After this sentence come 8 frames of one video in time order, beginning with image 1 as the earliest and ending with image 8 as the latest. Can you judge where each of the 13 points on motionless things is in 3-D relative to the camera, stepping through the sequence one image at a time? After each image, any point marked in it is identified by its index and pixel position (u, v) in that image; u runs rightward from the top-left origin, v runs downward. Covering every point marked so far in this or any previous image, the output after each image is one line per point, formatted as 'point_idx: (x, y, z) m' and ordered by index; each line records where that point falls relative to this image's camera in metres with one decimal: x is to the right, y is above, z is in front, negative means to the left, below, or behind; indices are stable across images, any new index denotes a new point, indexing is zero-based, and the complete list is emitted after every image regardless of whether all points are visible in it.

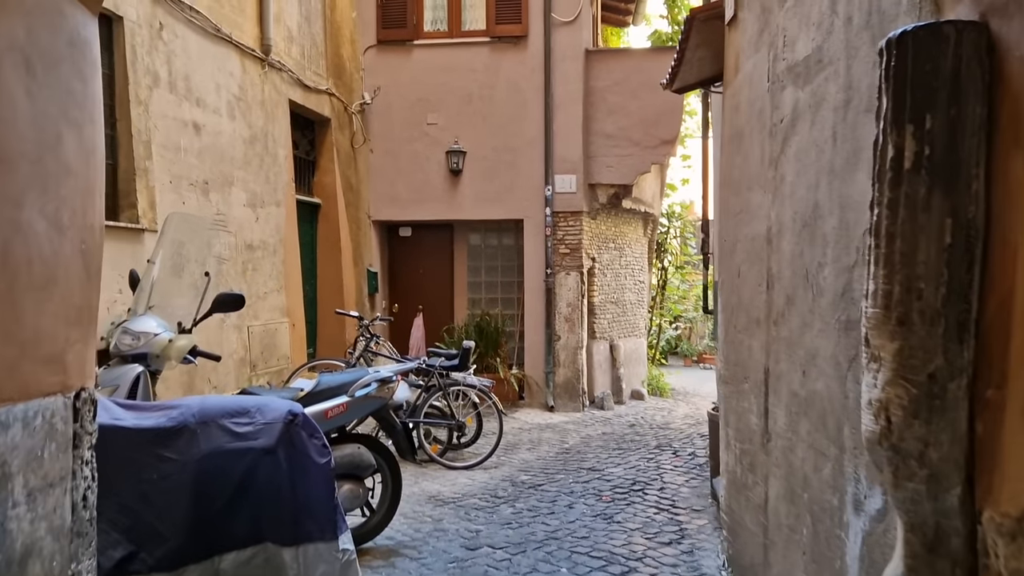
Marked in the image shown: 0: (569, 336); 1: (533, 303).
0: (+0.7, -0.6, +10.3) m
1: (+0.2, -0.2, +10.4) m
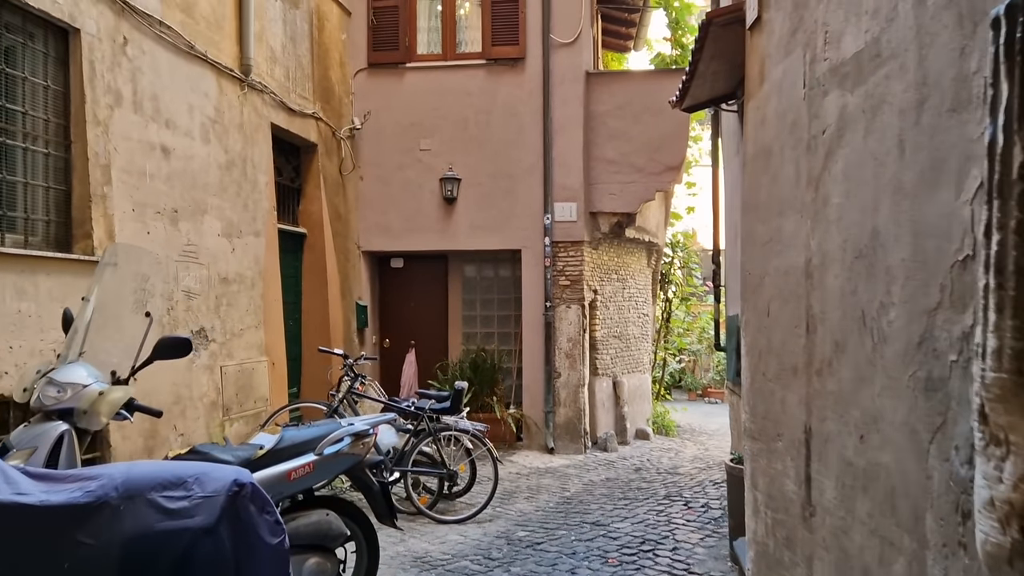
0: (+0.7, -1.0, +9.7) m
1: (+0.2, -0.6, +9.8) m
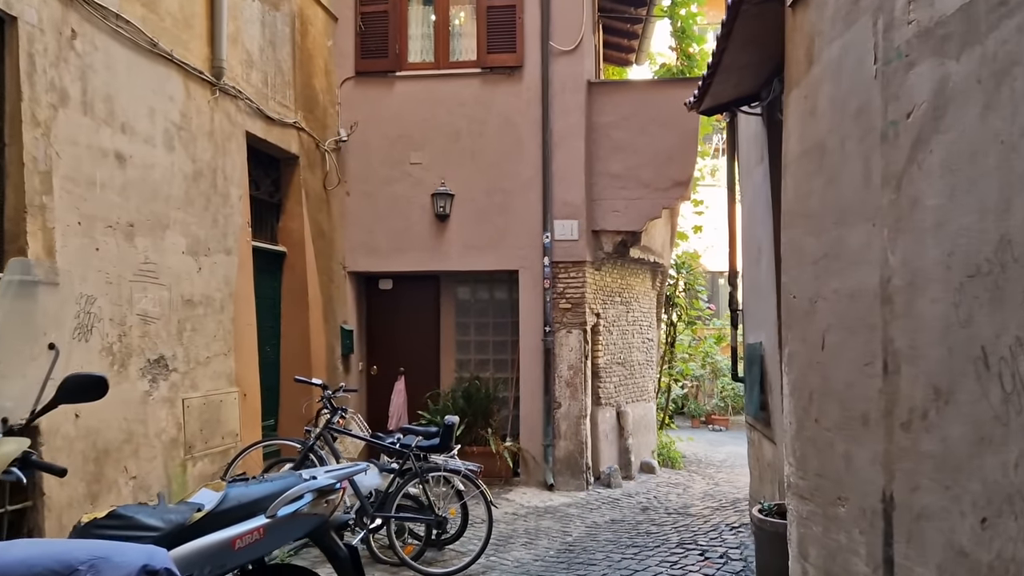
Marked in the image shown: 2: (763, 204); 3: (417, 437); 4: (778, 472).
0: (+0.6, -1.2, +9.0) m
1: (+0.2, -0.8, +9.2) m
2: (+1.6, +0.5, +5.3) m
3: (-0.7, -1.1, +6.3) m
4: (+1.6, -1.1, +5.3) m
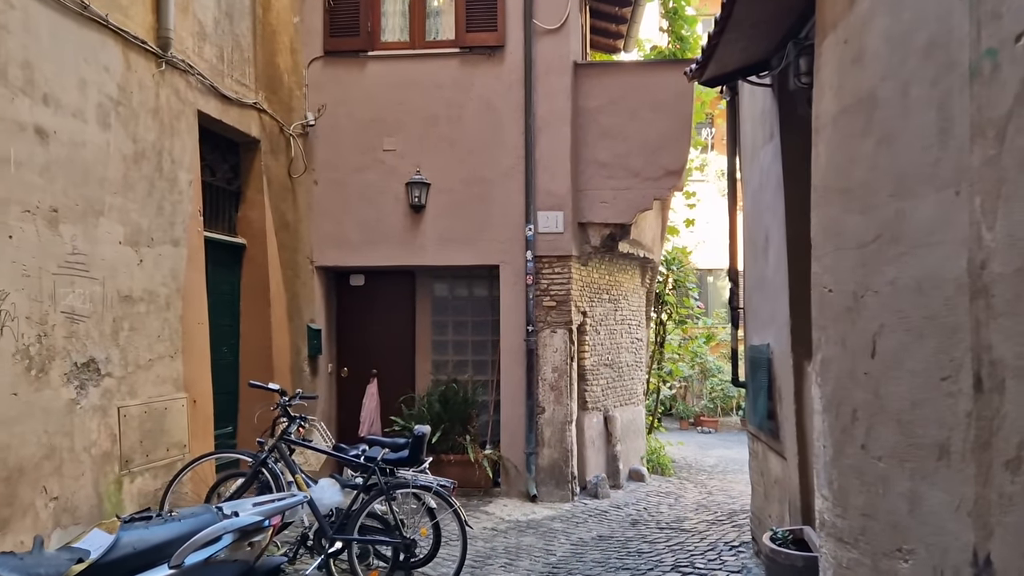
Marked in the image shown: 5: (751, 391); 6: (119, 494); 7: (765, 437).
0: (+0.4, -1.2, +8.4) m
1: (0.0, -0.8, +8.5) m
2: (+1.4, +0.6, +4.7) m
3: (-0.9, -1.1, +5.6) m
4: (+1.5, -1.1, +4.7) m
5: (+1.6, -0.7, +5.7) m
6: (-2.4, -1.3, +5.3) m
7: (+1.6, -0.9, +5.3) m
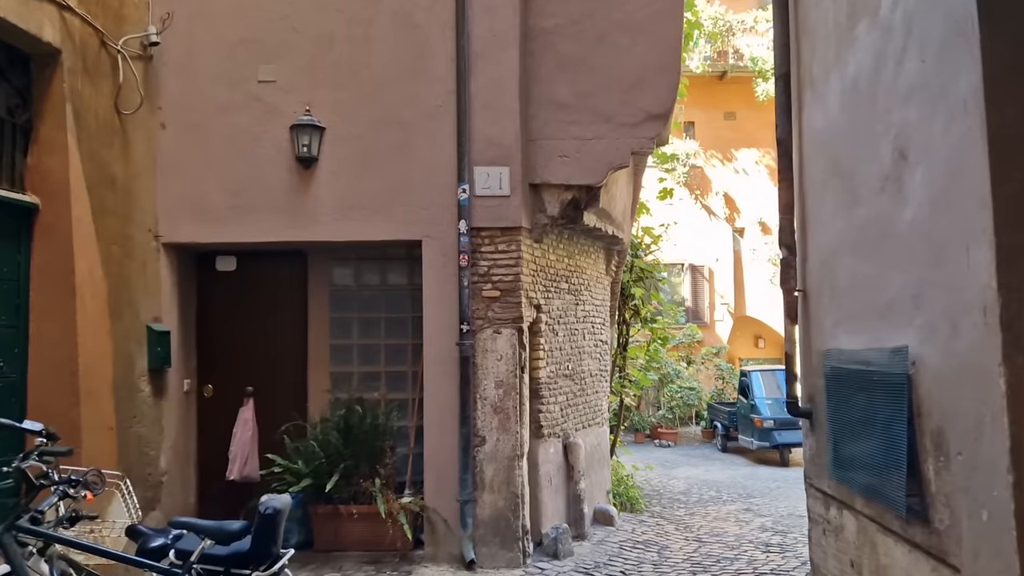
0: (-0.1, -1.1, +6.1) m
1: (-0.5, -0.7, +6.2) m
2: (+1.2, +0.7, +2.5) m
3: (-1.2, -0.9, +3.2) m
4: (+1.3, -1.0, +2.4) m
5: (+1.3, -0.5, +3.4) m
6: (-2.7, -1.2, +2.8) m
7: (+1.3, -0.8, +3.0) m
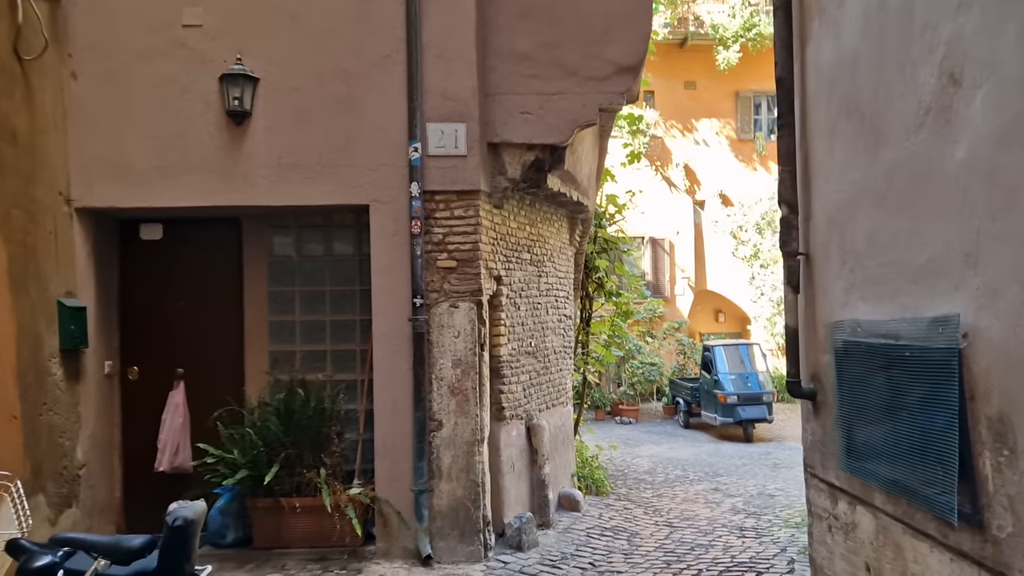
0: (-0.3, -0.9, +5.5) m
1: (-0.8, -0.5, +5.6) m
2: (+1.1, +0.8, +2.0) m
3: (-1.3, -0.8, +2.6) m
4: (+1.2, -0.9, +2.0) m
5: (+1.2, -0.4, +3.0) m
6: (-2.8, -1.1, +2.1) m
7: (+1.2, -0.7, +2.6) m
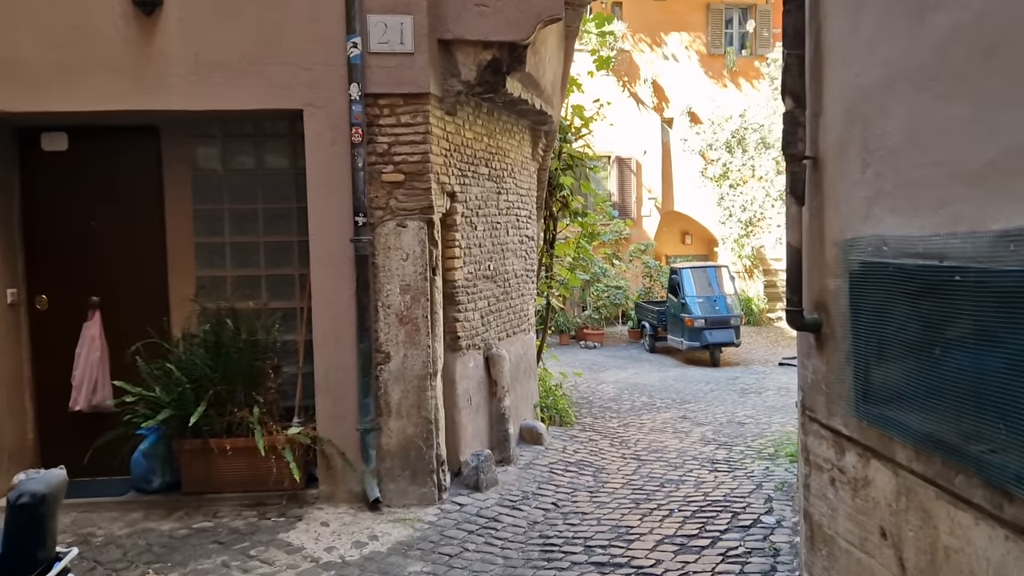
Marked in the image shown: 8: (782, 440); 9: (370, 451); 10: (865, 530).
0: (-0.6, -0.4, +5.0) m
1: (-1.1, 0.0, +5.0) m
2: (+1.0, +1.0, +1.3) m
3: (-1.4, -0.6, +2.1) m
4: (+1.1, -0.7, +1.5) m
5: (+1.0, -0.2, +2.5) m
6: (-2.9, -0.9, +1.5) m
7: (+1.0, -0.4, +2.1) m
8: (+2.3, -1.3, +7.3) m
9: (-0.8, -0.9, +5.0) m
10: (+1.0, -0.7, +2.5) m
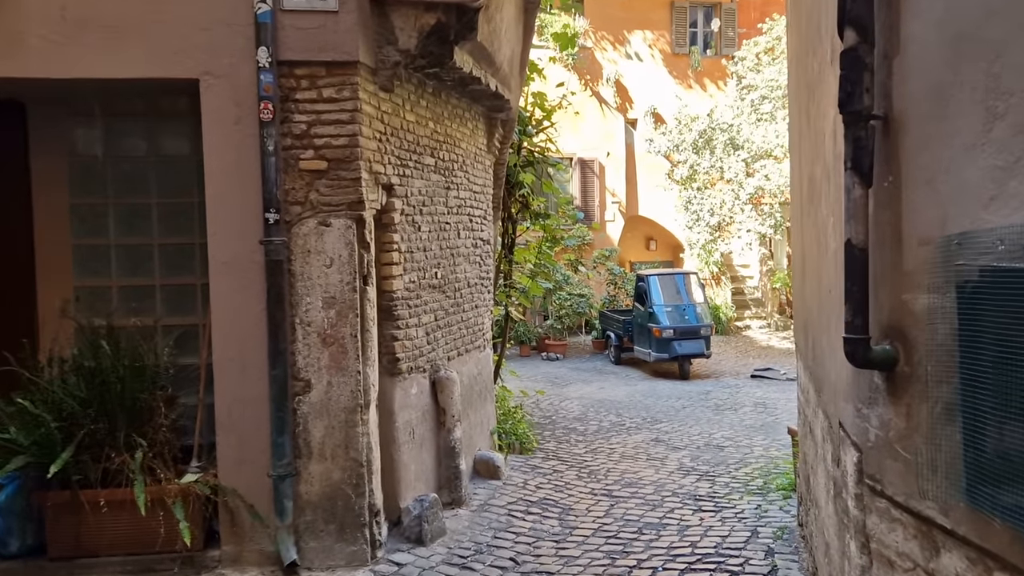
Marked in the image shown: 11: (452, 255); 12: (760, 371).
0: (-0.8, -0.4, +4.1) m
1: (-1.3, -0.1, +4.1) m
2: (+0.9, +0.9, +0.5) m
3: (-1.5, -0.7, +1.1) m
4: (+1.0, -0.7, +0.7) m
5: (+0.9, -0.2, +1.6) m
6: (-3.0, -0.9, +0.5) m
7: (+0.9, -0.5, +1.2) m
8: (+2.0, -1.4, +6.5) m
9: (-1.1, -1.0, +4.0) m
10: (+0.9, -0.7, +1.6) m
11: (-0.4, +0.2, +5.5) m
12: (+3.6, -1.2, +12.4) m
